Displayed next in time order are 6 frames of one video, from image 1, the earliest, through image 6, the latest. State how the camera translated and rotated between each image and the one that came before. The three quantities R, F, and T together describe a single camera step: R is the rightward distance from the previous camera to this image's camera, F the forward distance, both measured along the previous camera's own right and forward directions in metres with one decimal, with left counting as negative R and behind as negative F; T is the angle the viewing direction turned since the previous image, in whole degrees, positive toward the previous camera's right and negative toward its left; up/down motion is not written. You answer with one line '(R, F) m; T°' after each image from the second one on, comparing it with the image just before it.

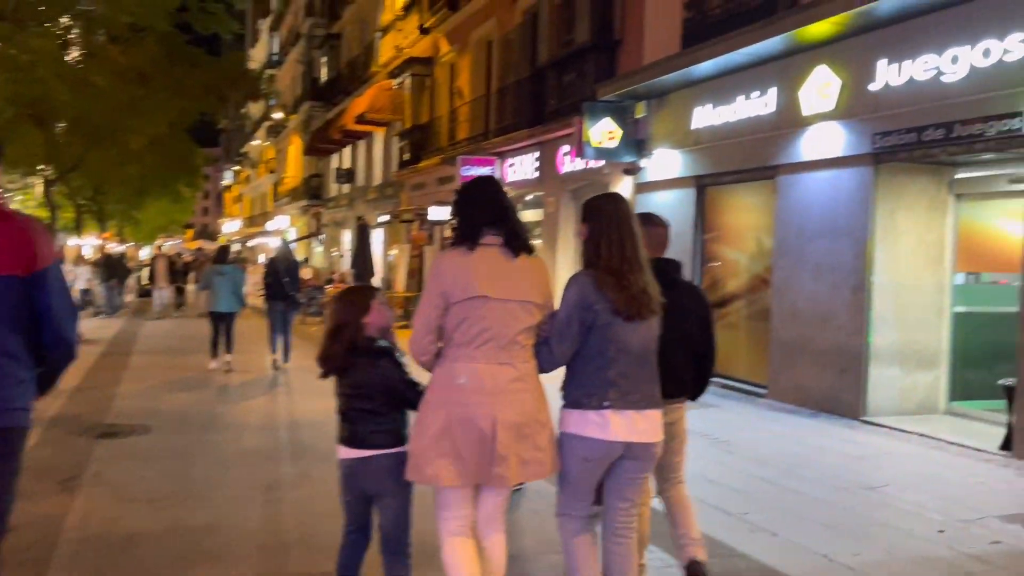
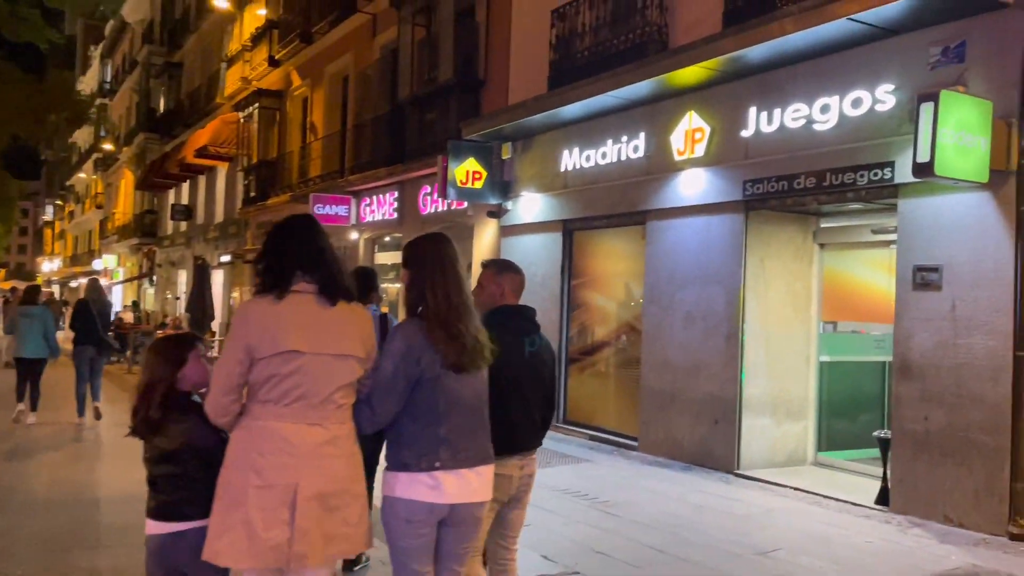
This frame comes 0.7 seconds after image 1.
(-0.1, +0.7) m; +10°
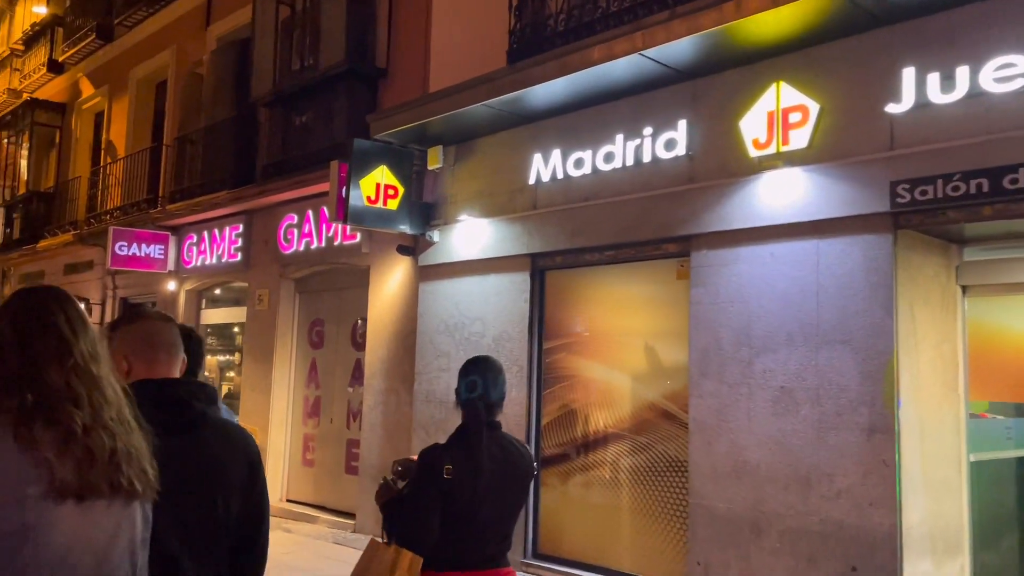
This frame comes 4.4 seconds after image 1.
(-1.3, +3.9) m; +14°
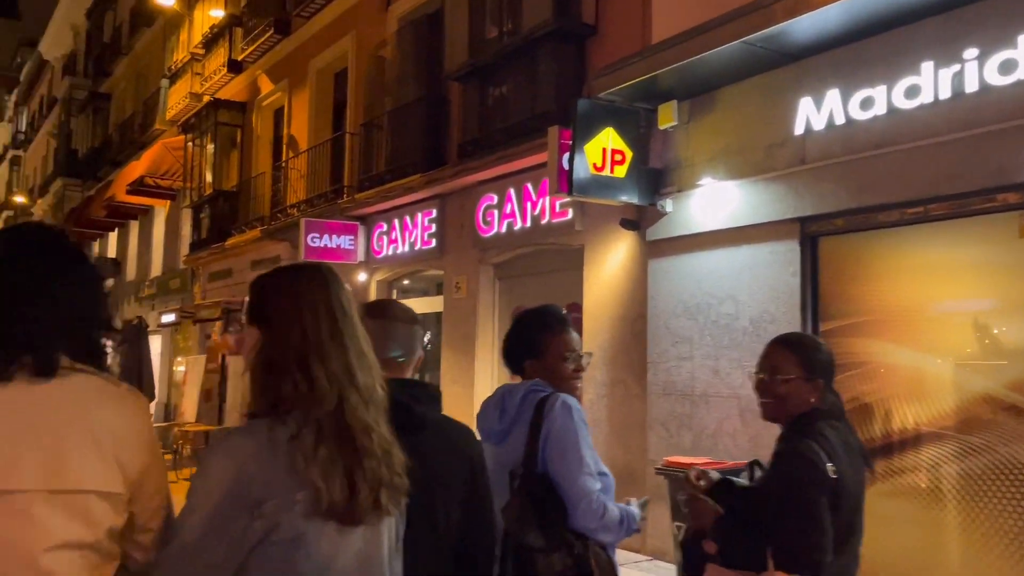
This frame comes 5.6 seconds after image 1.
(-1.0, +0.9) m; -10°
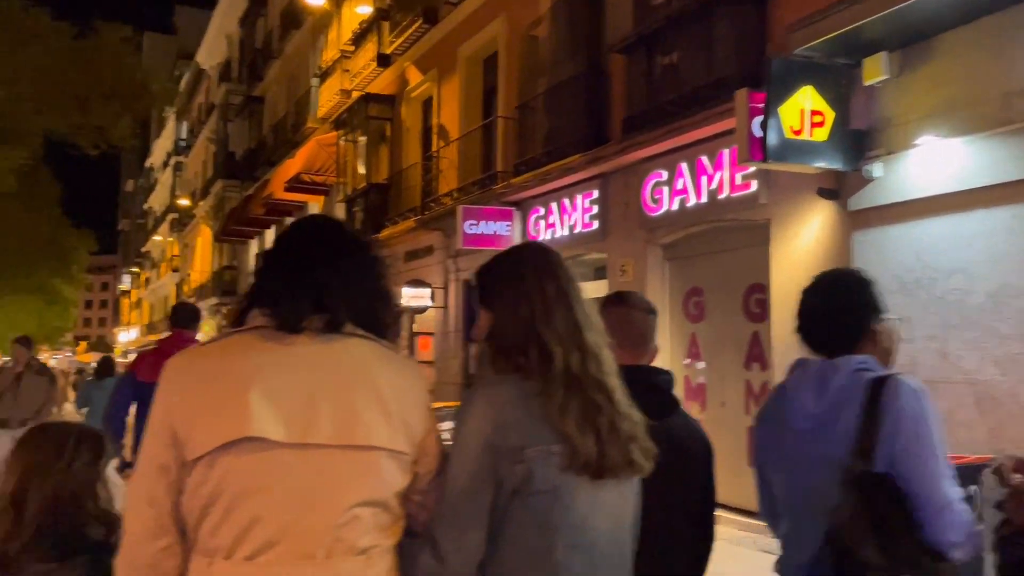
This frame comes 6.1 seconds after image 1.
(-0.5, +0.4) m; -9°
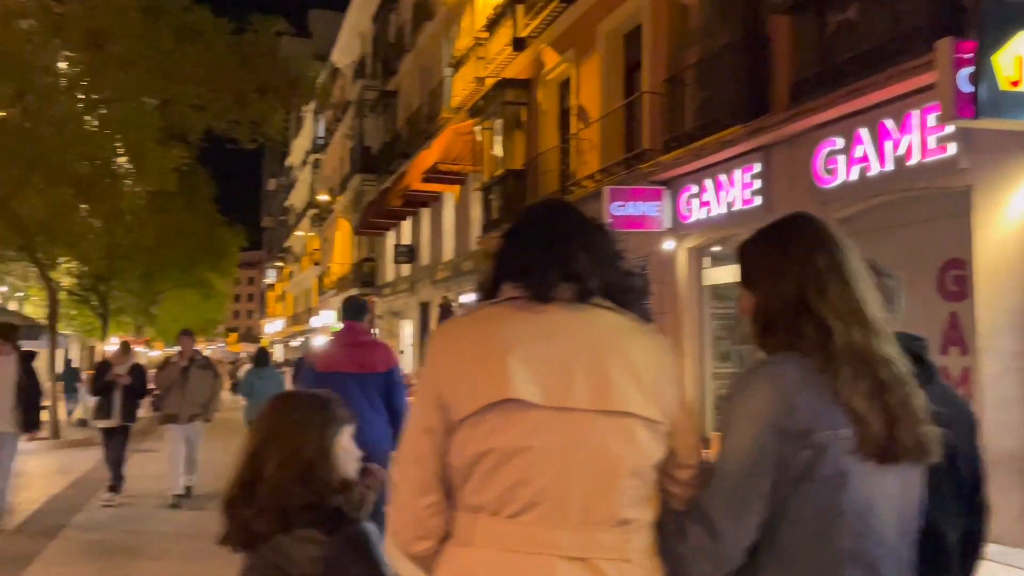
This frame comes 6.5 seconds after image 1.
(-0.4, +0.3) m; -9°
